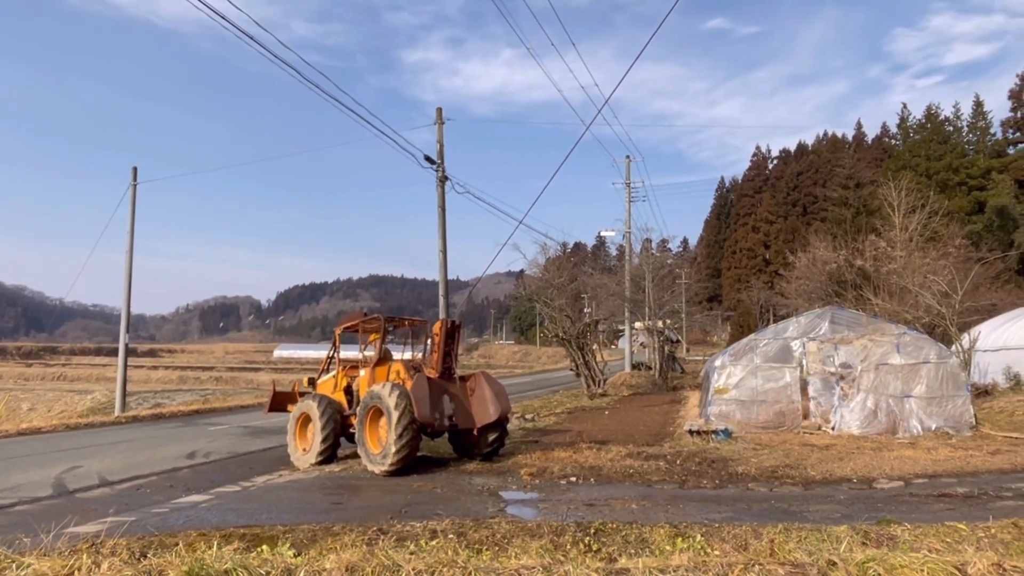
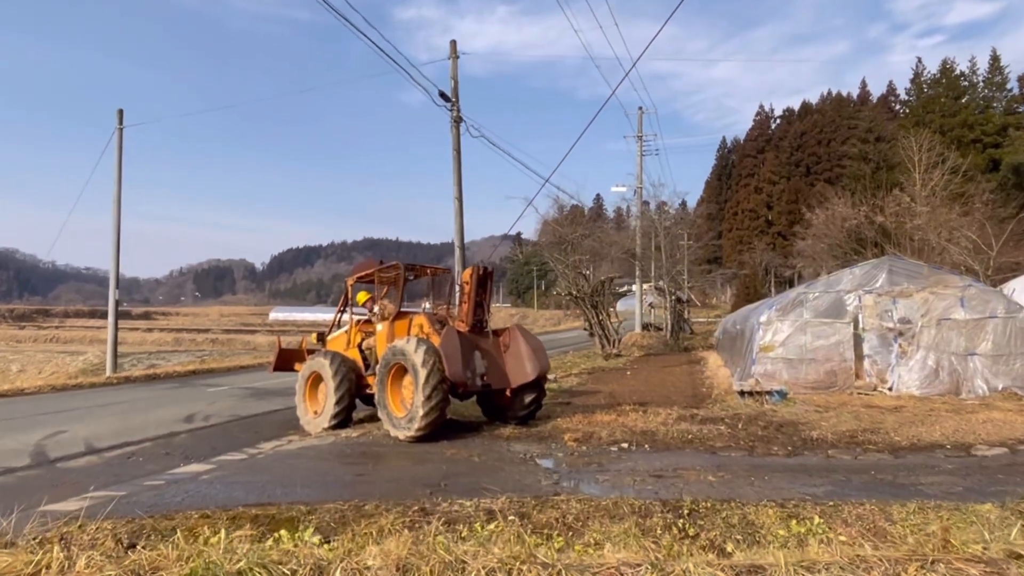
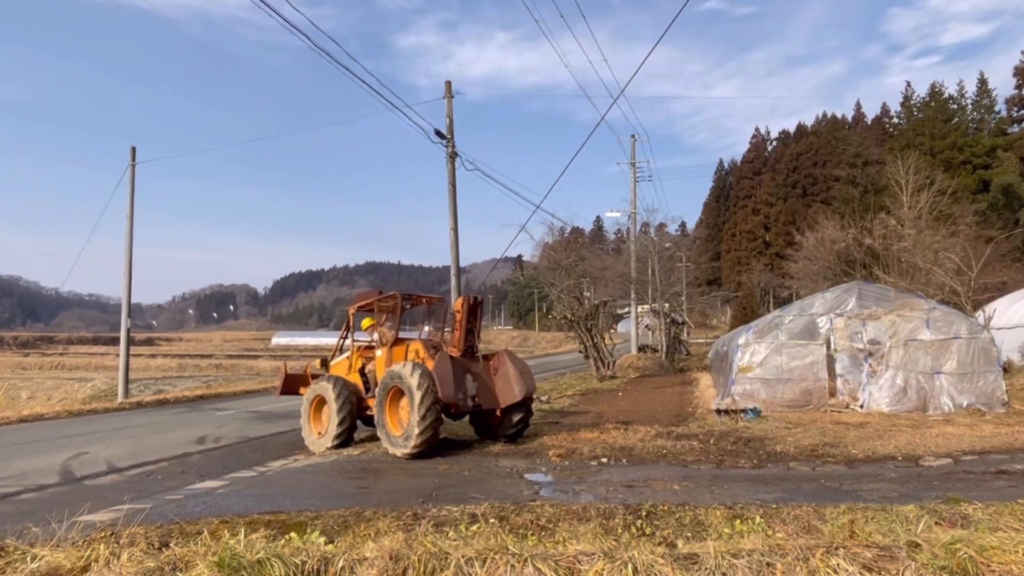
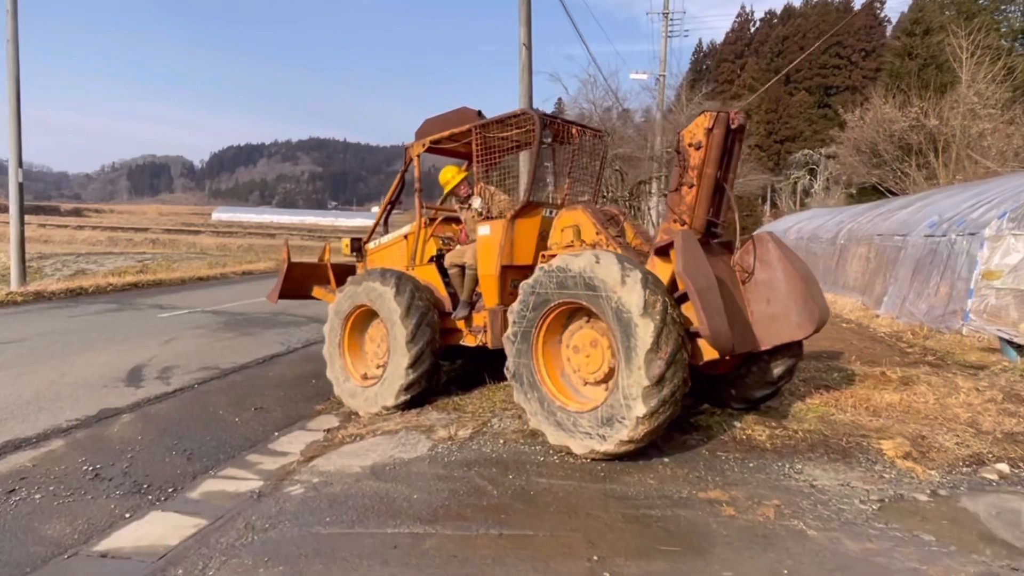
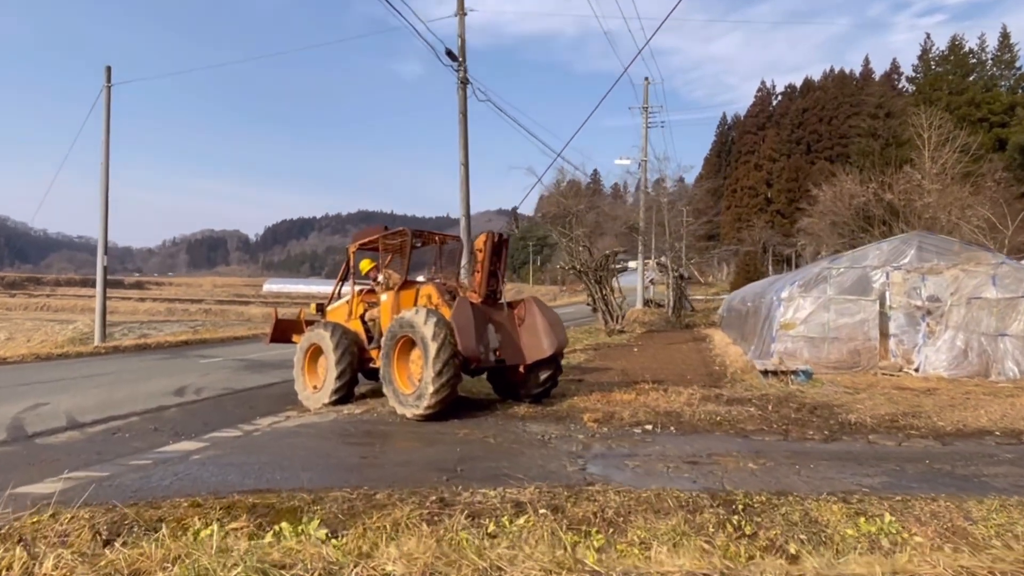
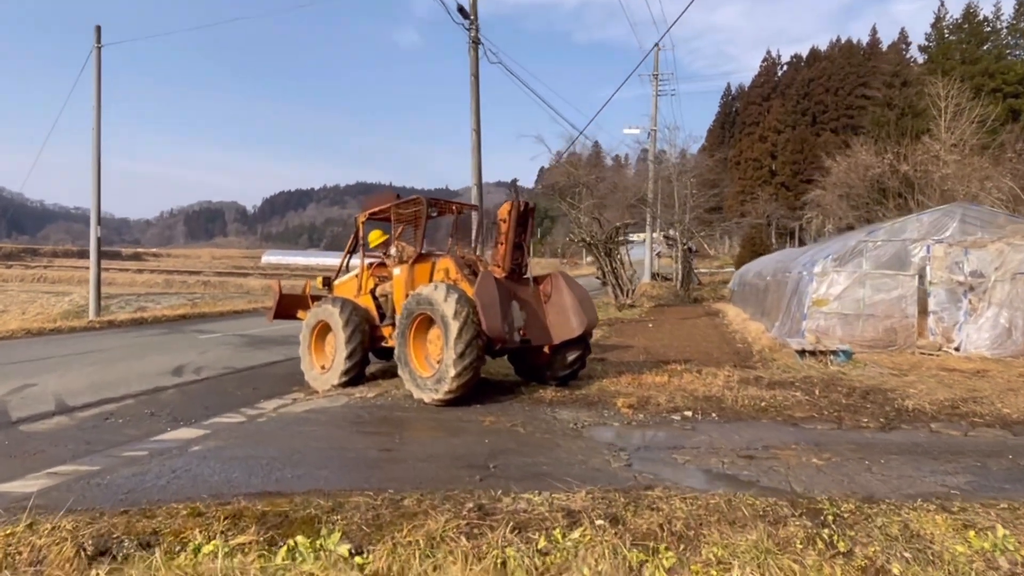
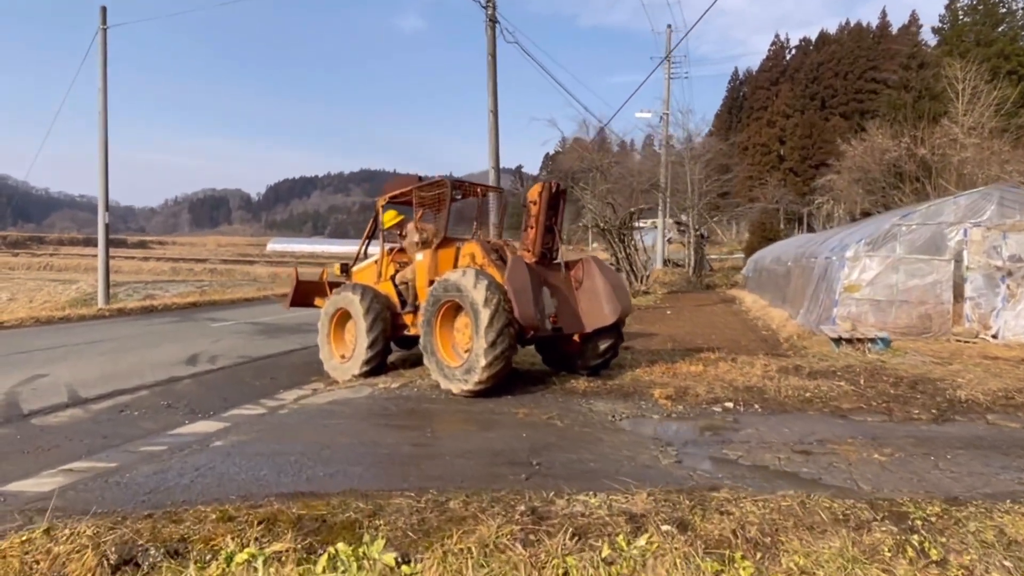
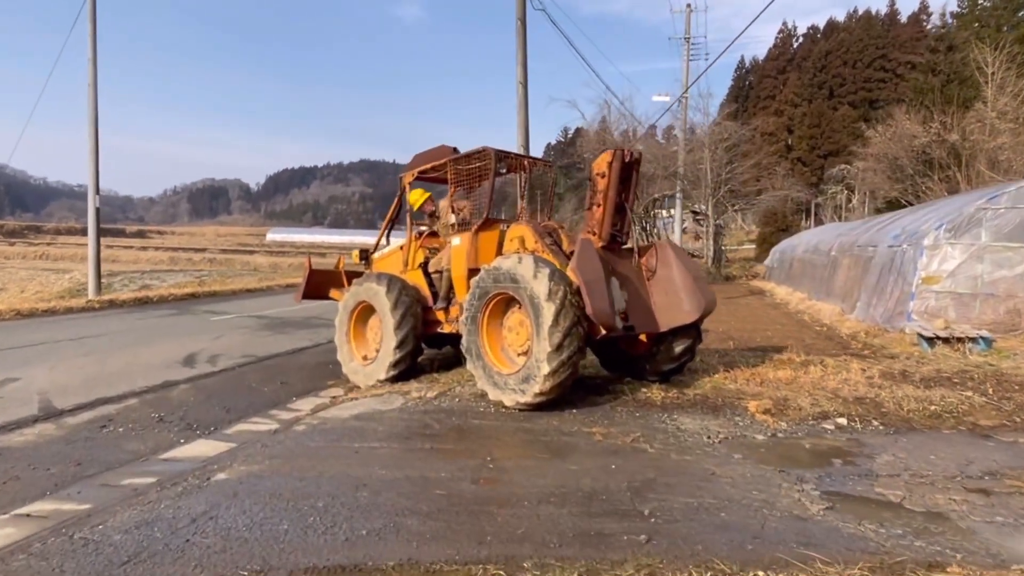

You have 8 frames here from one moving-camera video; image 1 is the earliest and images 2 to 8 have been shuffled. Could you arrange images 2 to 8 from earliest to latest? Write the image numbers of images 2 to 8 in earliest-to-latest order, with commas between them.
3, 2, 5, 6, 7, 8, 4
